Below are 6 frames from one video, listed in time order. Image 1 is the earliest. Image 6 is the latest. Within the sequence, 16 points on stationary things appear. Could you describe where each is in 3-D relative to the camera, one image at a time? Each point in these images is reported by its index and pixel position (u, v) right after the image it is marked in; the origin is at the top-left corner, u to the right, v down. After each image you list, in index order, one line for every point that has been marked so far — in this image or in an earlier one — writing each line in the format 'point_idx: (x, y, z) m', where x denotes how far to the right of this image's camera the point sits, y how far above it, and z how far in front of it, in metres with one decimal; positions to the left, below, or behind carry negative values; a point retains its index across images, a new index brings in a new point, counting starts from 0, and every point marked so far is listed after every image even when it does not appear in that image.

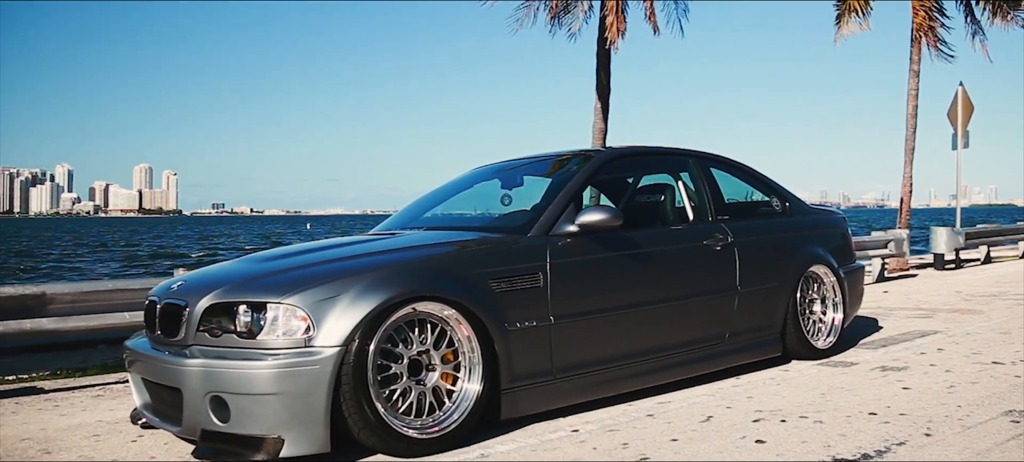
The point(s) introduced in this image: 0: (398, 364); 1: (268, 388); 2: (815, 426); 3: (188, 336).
0: (-0.5, -0.6, +3.9) m
1: (-1.0, -0.6, +3.6) m
2: (+1.4, -0.9, +4.0) m
3: (-1.4, -0.5, +3.9) m
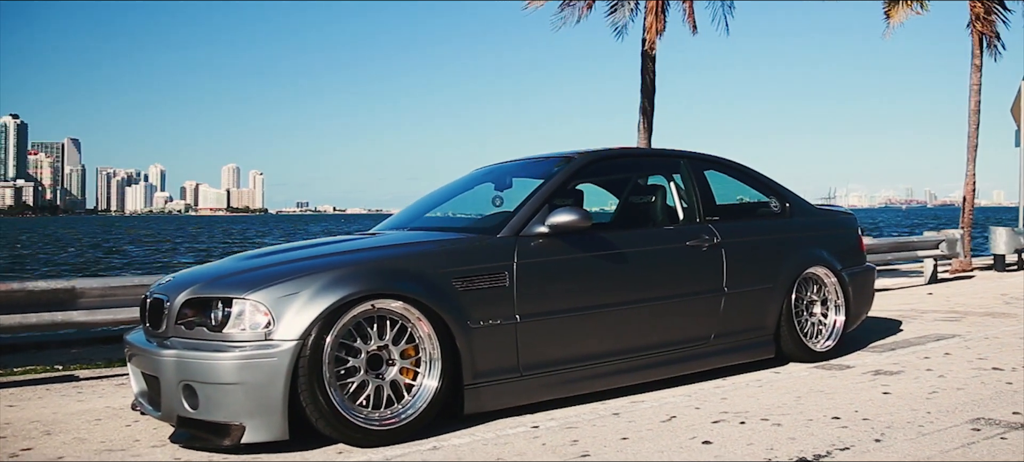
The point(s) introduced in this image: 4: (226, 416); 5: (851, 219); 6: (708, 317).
0: (-0.7, -0.6, +4.1) m
1: (-1.2, -0.6, +3.8) m
2: (+1.2, -0.9, +4.0) m
3: (-1.6, -0.5, +4.2) m
4: (-1.2, -0.8, +3.9) m
5: (+2.4, +0.1, +6.3) m
6: (+1.2, -0.5, +5.2) m
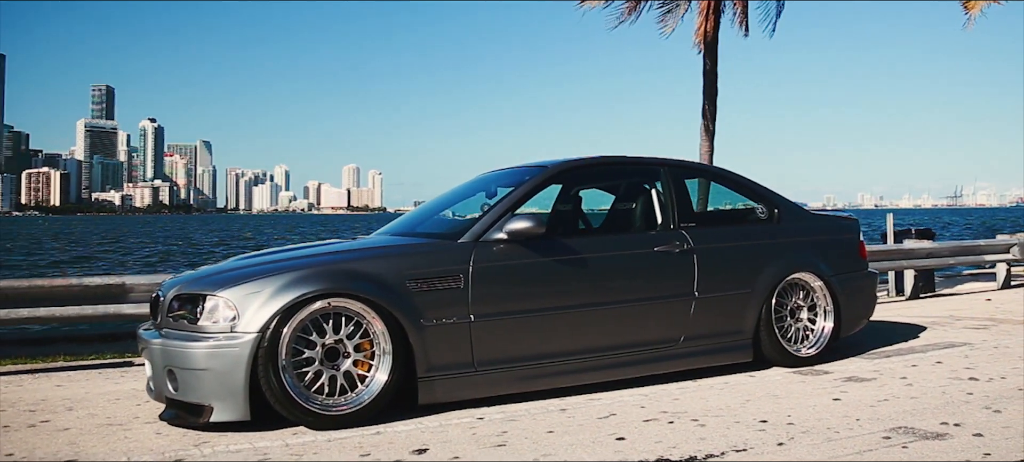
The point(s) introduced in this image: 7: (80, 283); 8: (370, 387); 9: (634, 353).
0: (-1.0, -0.6, +4.5) m
1: (-1.5, -0.7, +4.4) m
2: (+0.9, -0.9, +4.2) m
3: (-1.9, -0.5, +4.7) m
4: (-1.6, -0.8, +4.4) m
5: (+2.4, +0.1, +6.3) m
6: (+1.0, -0.5, +5.4) m
7: (-3.2, -0.4, +6.6) m
8: (-0.7, -0.8, +4.6) m
9: (+0.7, -0.7, +5.3) m
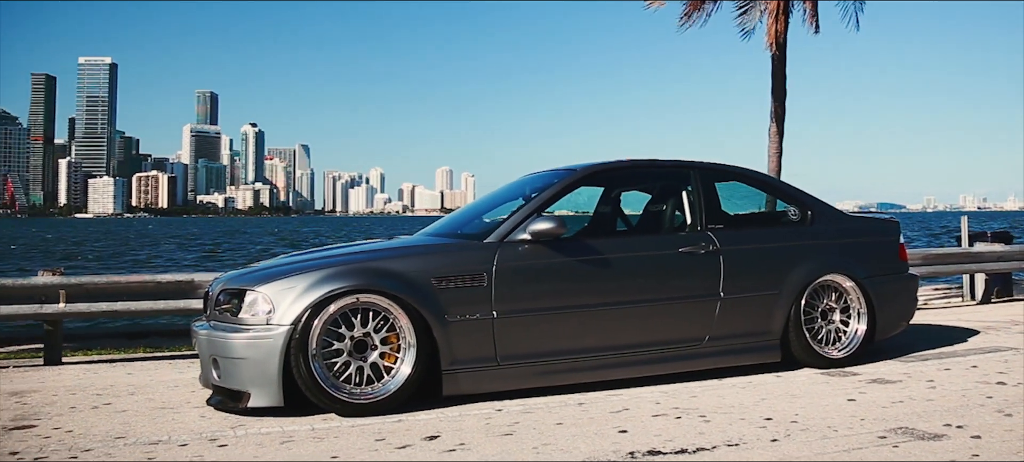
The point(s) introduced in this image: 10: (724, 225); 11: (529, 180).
0: (-0.9, -0.6, +4.8) m
1: (-1.5, -0.7, +4.7) m
2: (+0.9, -1.0, +4.4) m
3: (-1.8, -0.5, +5.2) m
4: (-1.5, -0.8, +4.8) m
5: (+2.7, 0.0, +6.2) m
6: (+1.2, -0.6, +5.5) m
7: (-2.9, -0.4, +7.2) m
8: (-0.6, -0.8, +4.9) m
9: (+0.9, -0.7, +5.5) m
10: (+1.4, 0.0, +5.7) m
11: (+0.1, +0.4, +6.2) m
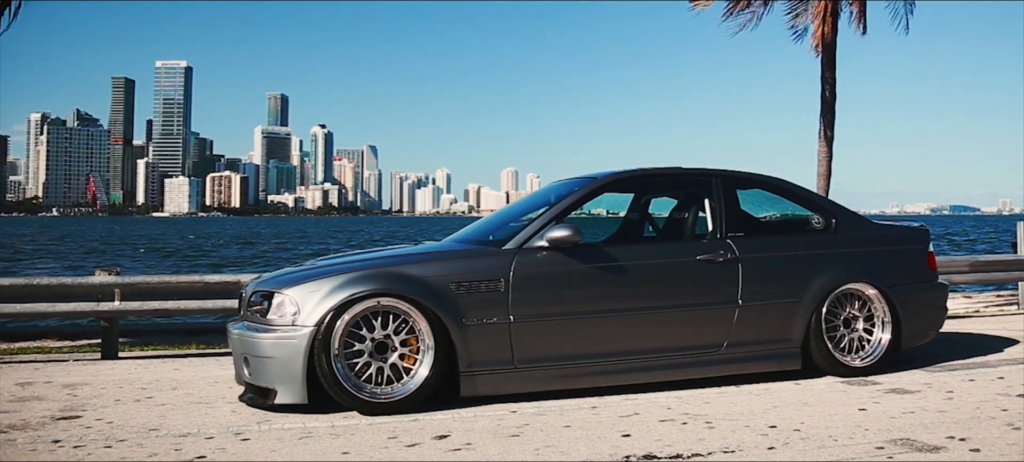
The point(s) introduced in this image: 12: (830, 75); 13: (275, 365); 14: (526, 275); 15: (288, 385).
0: (-0.8, -0.6, +5.1) m
1: (-1.4, -0.7, +5.0) m
2: (+0.9, -1.0, +4.4) m
3: (-1.7, -0.5, +5.4) m
4: (-1.4, -0.9, +5.1) m
5: (+2.9, 0.0, +6.2) m
6: (+1.3, -0.6, +5.6) m
7: (-2.6, -0.4, +7.6) m
8: (-0.6, -0.9, +5.1) m
9: (+1.0, -0.8, +5.5) m
10: (+1.5, 0.0, +5.8) m
11: (+0.3, +0.3, +6.3) m
12: (+4.0, +1.9, +11.1) m
13: (-1.3, -0.8, +5.0) m
14: (+0.1, -0.3, +5.3) m
15: (-1.3, -0.9, +5.0) m
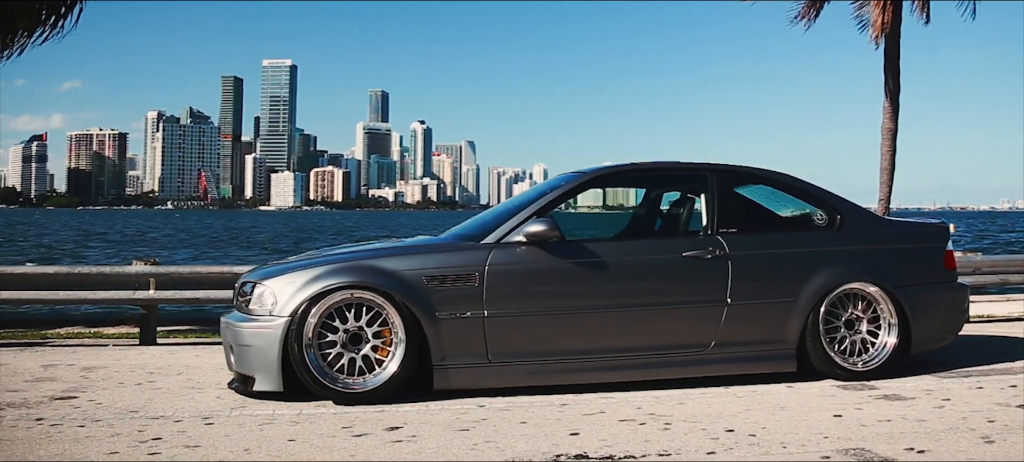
0: (-1.0, -0.6, +5.2) m
1: (-1.6, -0.6, +5.2) m
2: (+0.7, -1.0, +4.3) m
3: (-1.8, -0.5, +5.6) m
4: (-1.6, -0.8, +5.2) m
5: (+2.8, 0.0, +5.8) m
6: (+1.2, -0.6, +5.4) m
7: (-2.5, -0.3, +7.8) m
8: (-0.7, -0.8, +5.1) m
9: (+0.9, -0.8, +5.4) m
10: (+1.4, 0.0, +5.6) m
11: (+0.3, +0.4, +6.3) m
12: (+4.5, +2.0, +10.5) m
13: (-1.5, -0.7, +5.2) m
14: (-0.1, -0.2, +5.3) m
15: (-1.4, -0.8, +5.1) m
